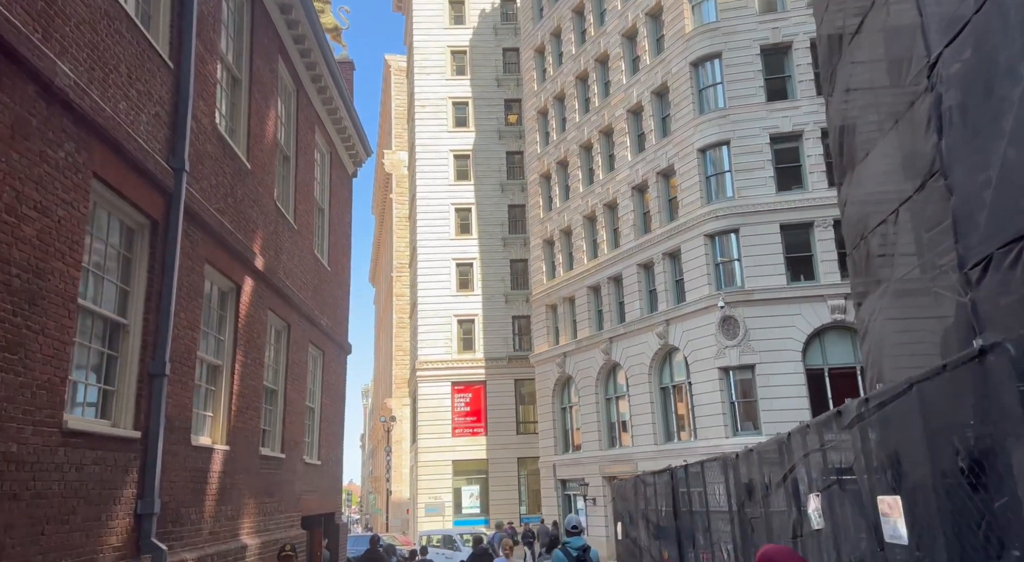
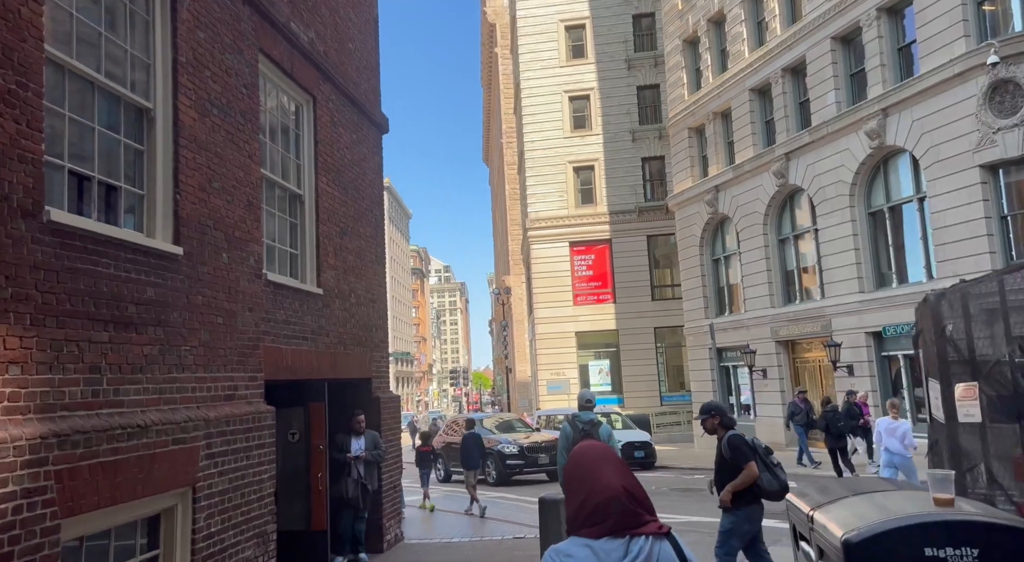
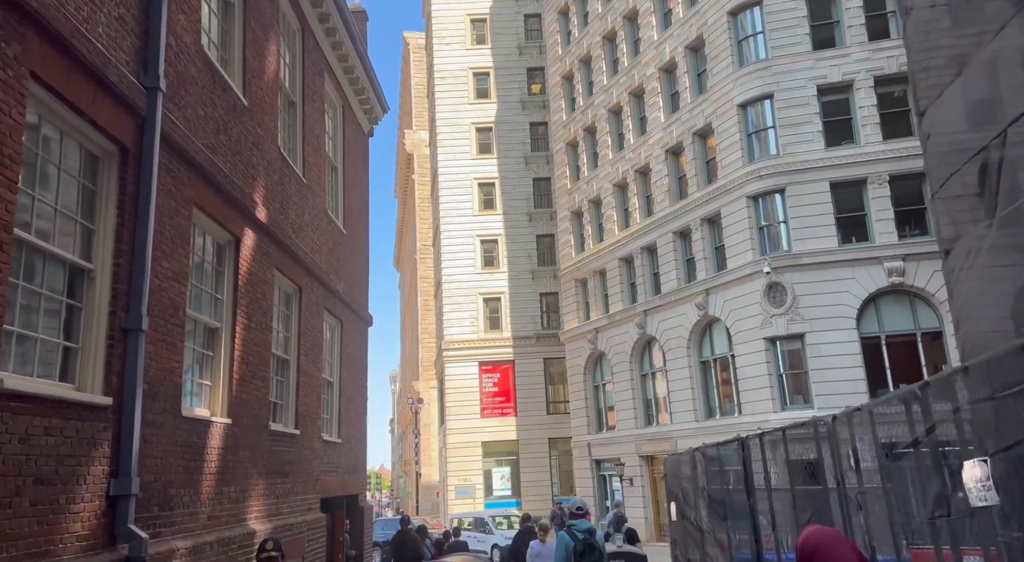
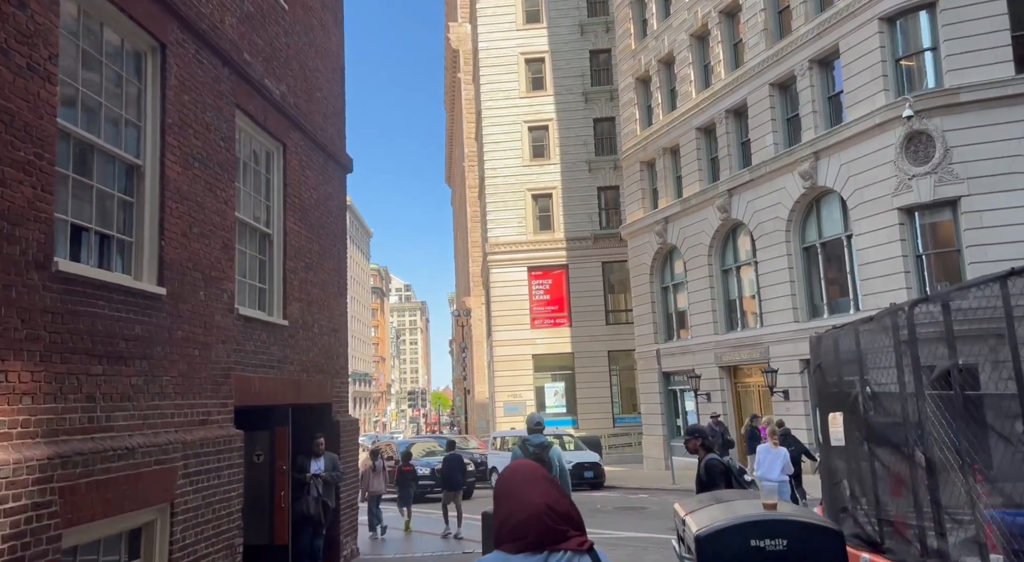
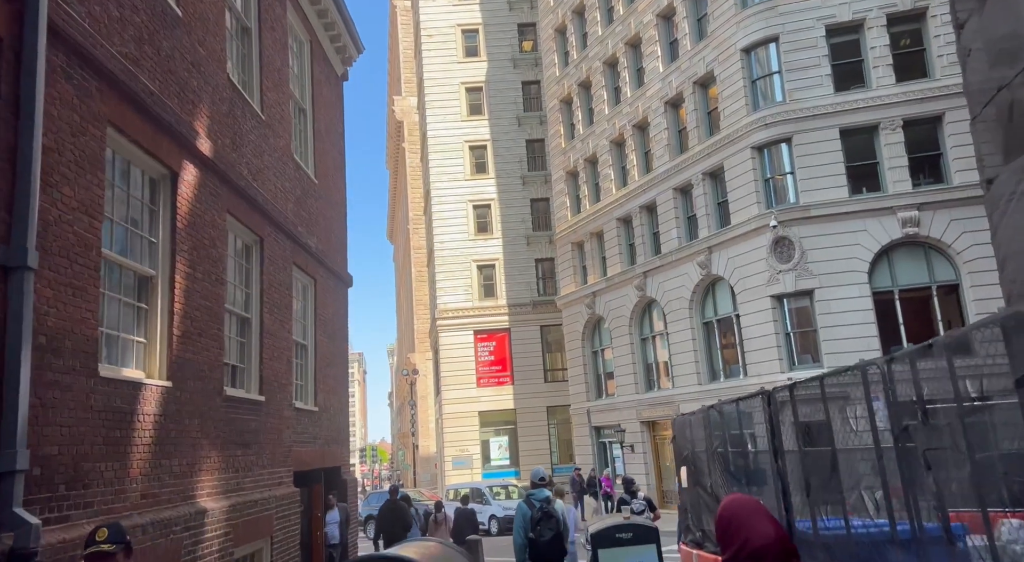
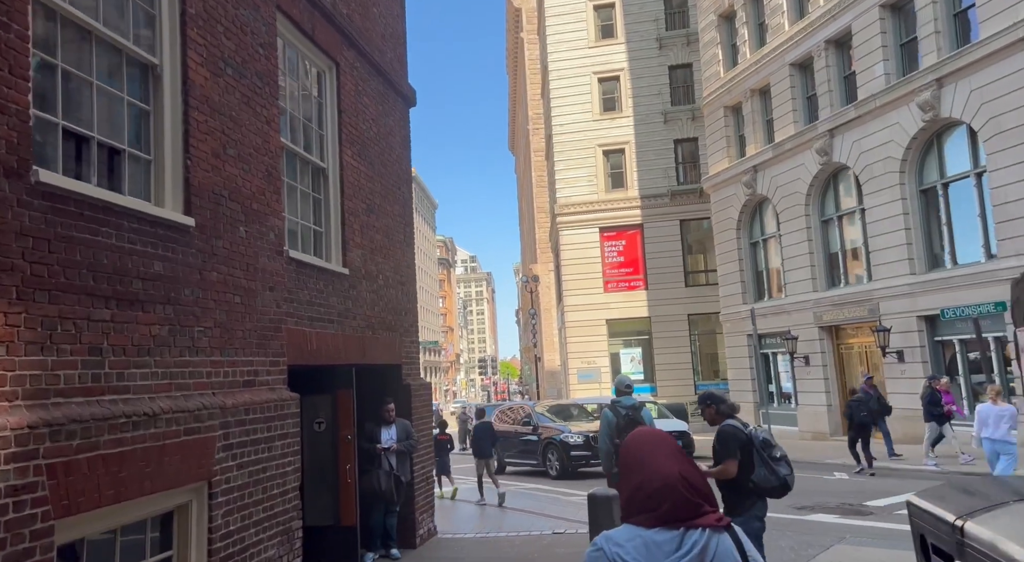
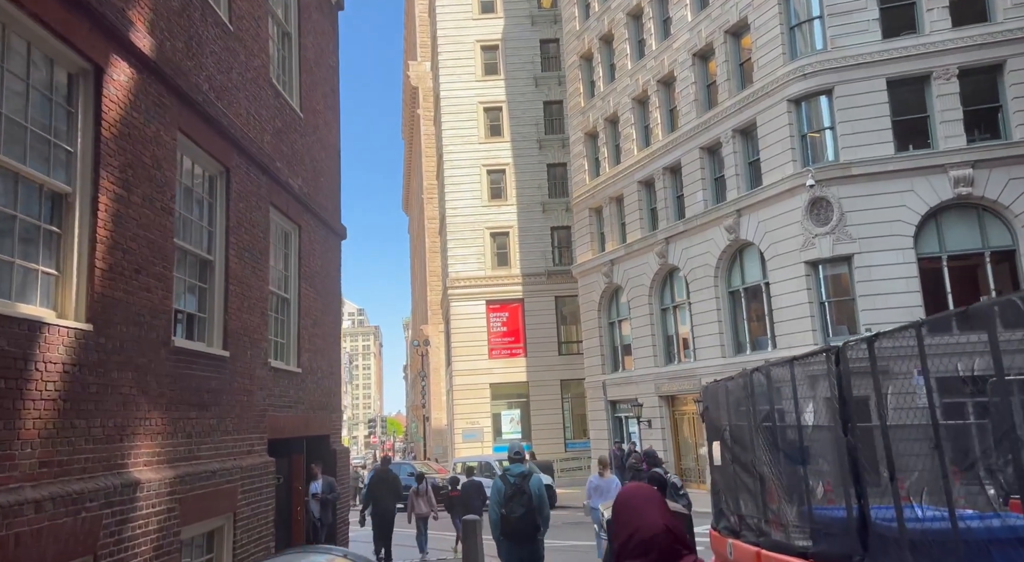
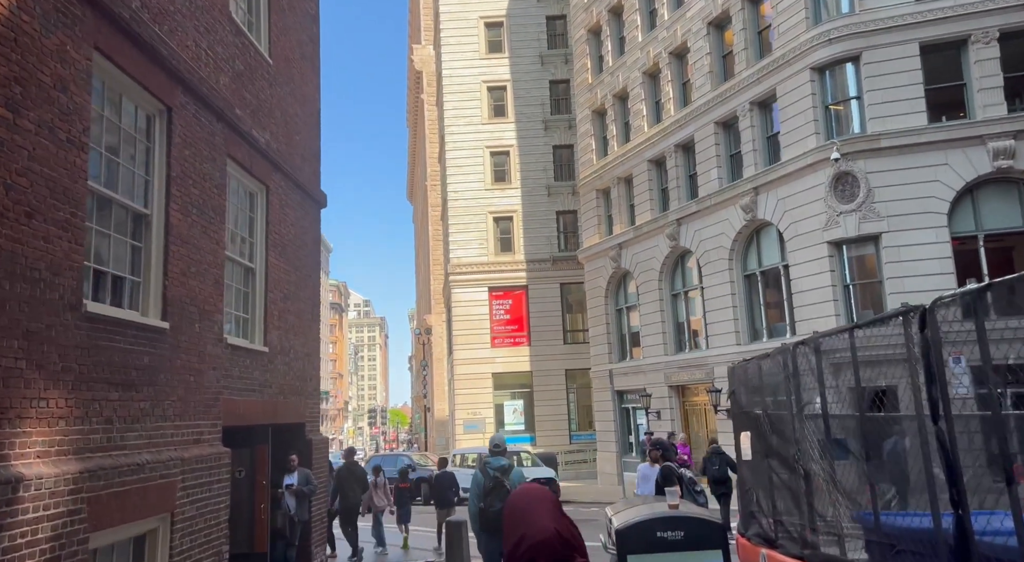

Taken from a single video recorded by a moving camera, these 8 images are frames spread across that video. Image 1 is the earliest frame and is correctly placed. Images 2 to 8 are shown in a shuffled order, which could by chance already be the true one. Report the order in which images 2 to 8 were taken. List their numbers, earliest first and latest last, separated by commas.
3, 5, 7, 8, 4, 2, 6
